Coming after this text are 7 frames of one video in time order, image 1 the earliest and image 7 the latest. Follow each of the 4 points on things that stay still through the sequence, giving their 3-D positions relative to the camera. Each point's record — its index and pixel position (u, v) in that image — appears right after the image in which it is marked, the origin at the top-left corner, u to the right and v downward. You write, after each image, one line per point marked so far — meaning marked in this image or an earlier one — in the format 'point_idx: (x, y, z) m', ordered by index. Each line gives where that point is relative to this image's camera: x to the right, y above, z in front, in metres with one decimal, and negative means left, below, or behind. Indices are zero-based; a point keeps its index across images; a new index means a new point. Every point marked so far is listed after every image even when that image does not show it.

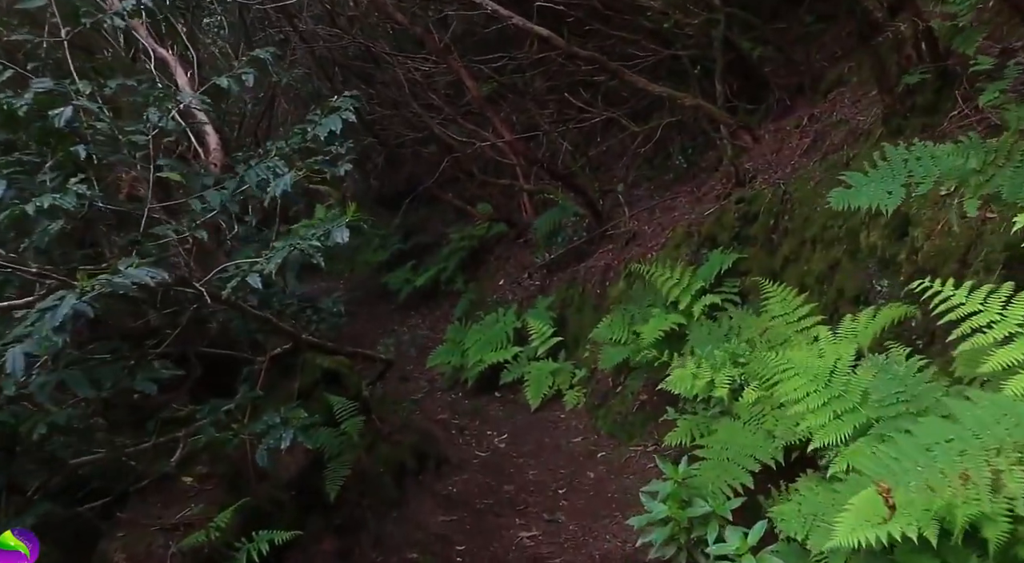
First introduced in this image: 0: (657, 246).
0: (+1.4, +0.3, +8.7) m
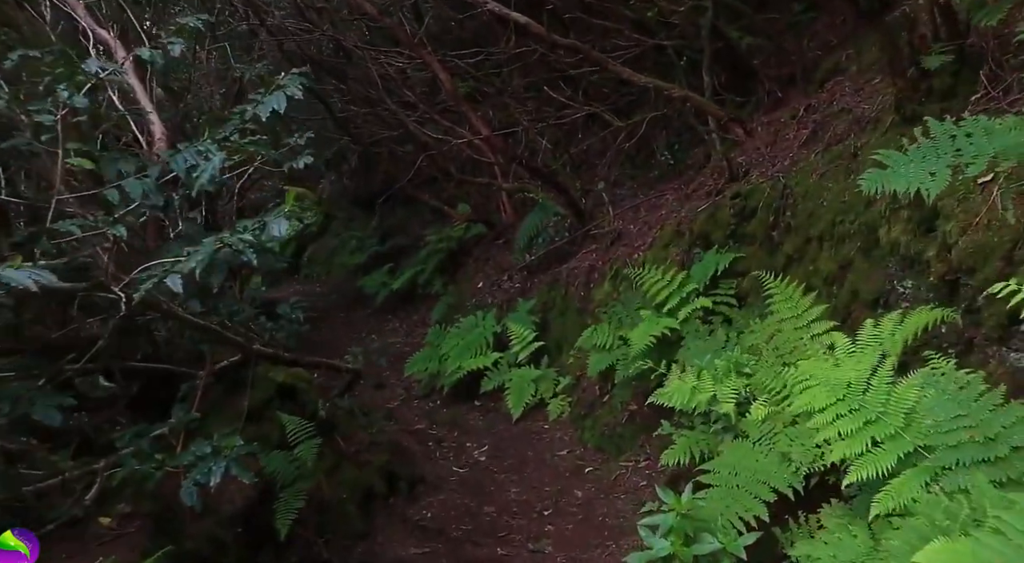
0: (+1.2, +0.3, +8.2) m
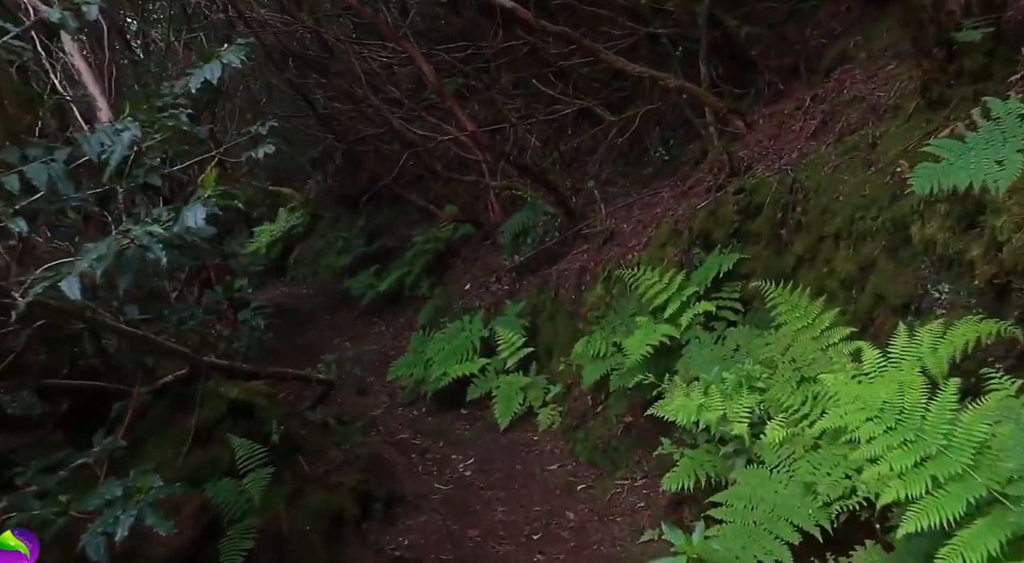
0: (+1.1, +0.3, +7.7) m
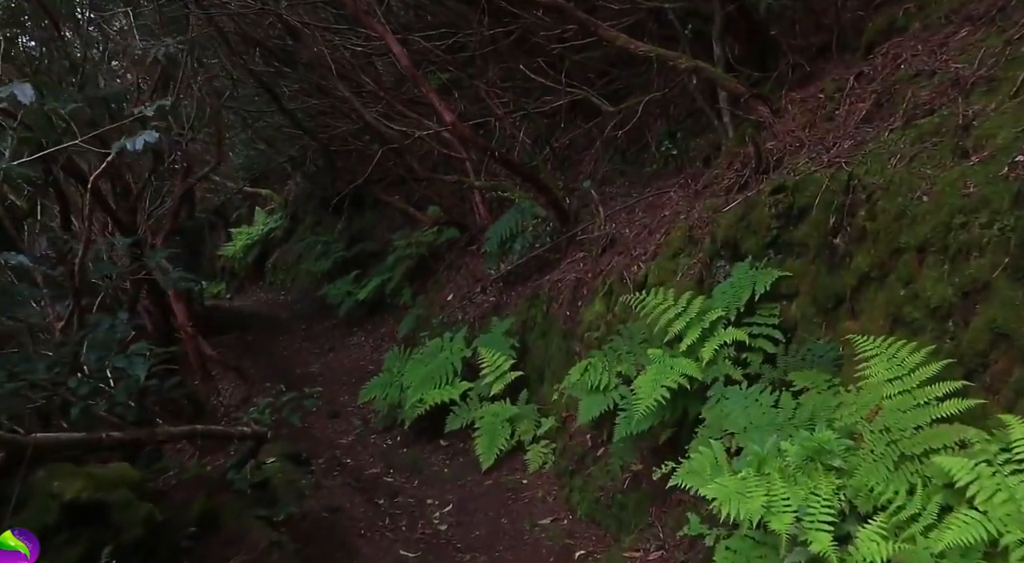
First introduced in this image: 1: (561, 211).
0: (+1.0, +0.2, +6.6) m
1: (+0.5, +0.7, +9.1) m
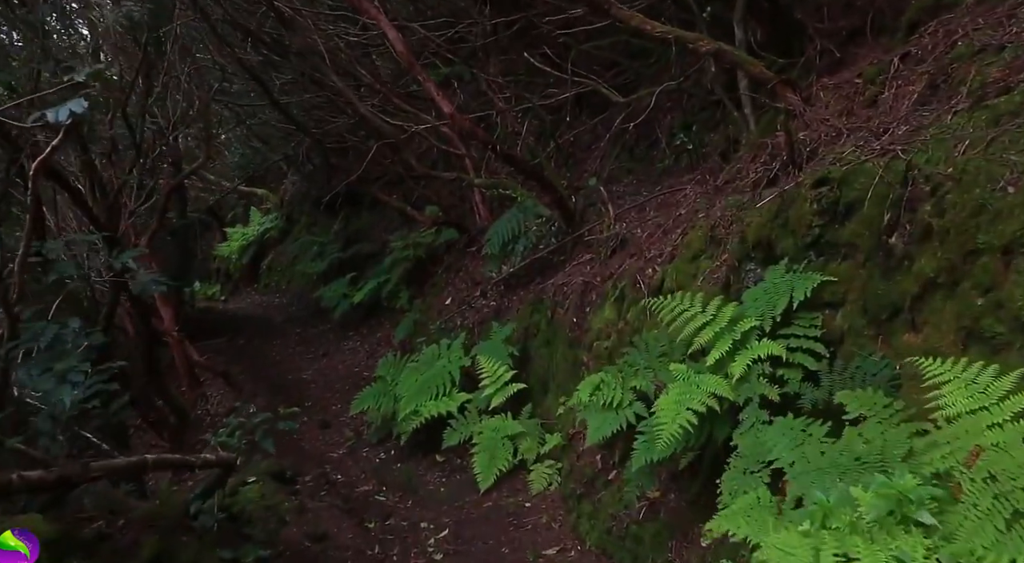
0: (+1.0, +0.2, +6.0) m
1: (+0.5, +0.7, +8.5) m
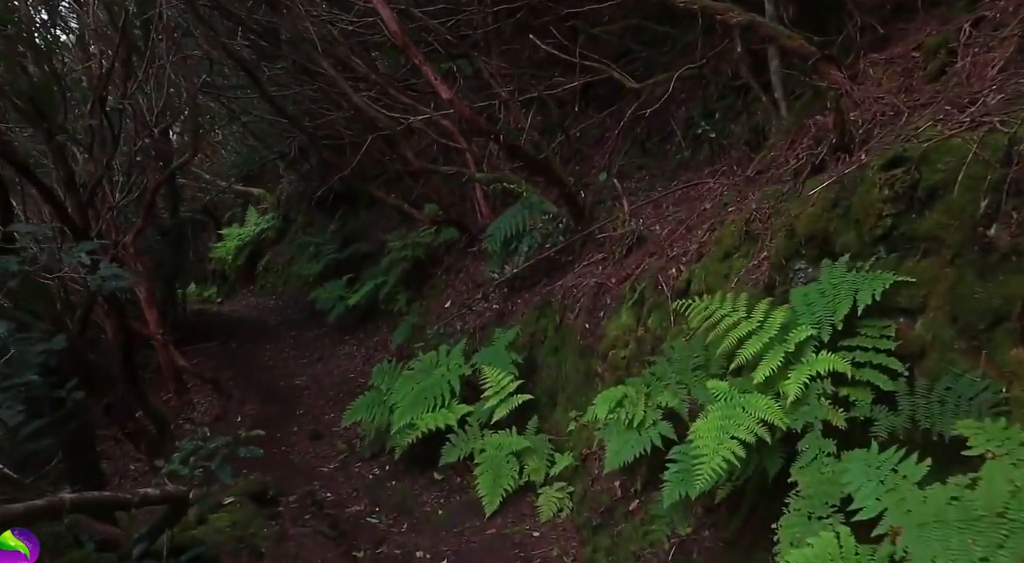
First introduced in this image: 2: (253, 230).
0: (+1.0, +0.2, +5.4) m
1: (+0.6, +0.7, +7.8) m
2: (-4.6, +0.9, +15.8) m
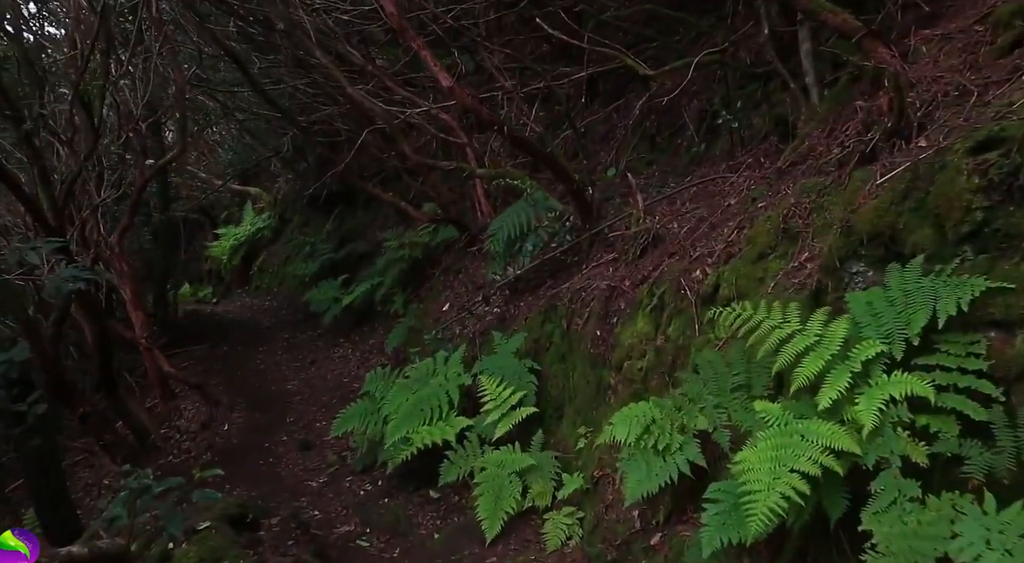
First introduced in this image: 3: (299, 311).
0: (+1.0, +0.1, +4.8) m
1: (+0.6, +0.6, +7.3) m
2: (-4.6, +0.9, +15.2) m
3: (-3.0, -0.4, +12.6) m
